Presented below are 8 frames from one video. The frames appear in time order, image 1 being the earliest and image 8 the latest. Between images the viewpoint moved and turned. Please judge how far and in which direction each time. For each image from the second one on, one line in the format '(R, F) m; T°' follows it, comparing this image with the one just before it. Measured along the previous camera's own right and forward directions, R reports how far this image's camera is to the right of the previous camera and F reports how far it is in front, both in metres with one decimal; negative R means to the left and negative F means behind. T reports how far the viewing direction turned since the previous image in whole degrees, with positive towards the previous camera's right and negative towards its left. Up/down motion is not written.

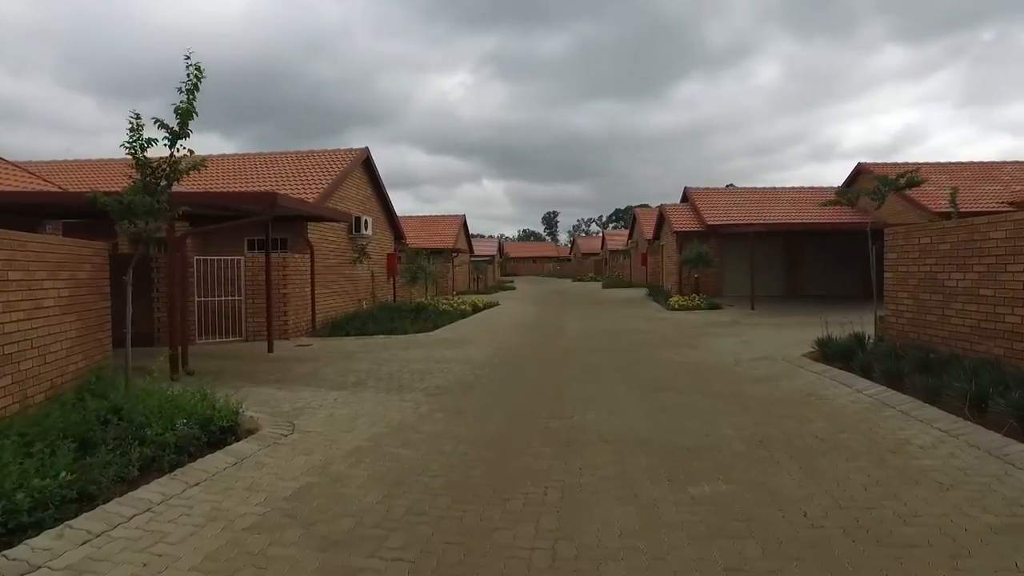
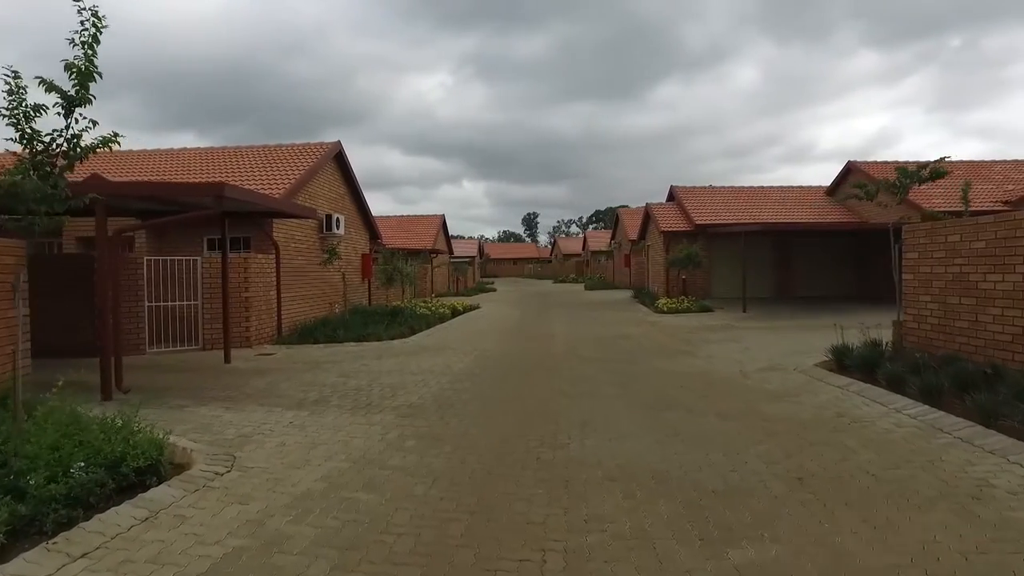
(-0.1, +1.2) m; +2°
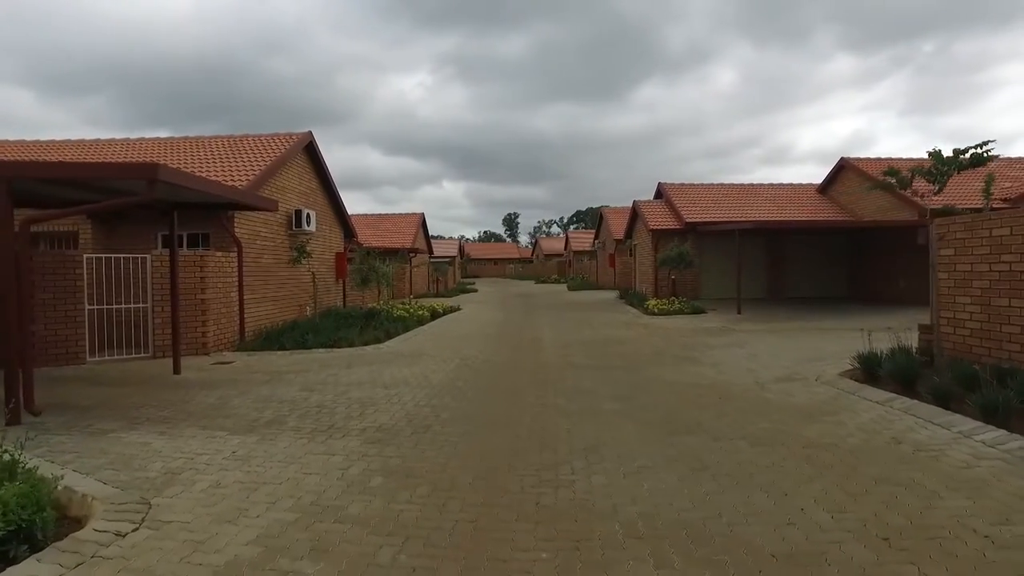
(-0.1, +1.3) m; +2°
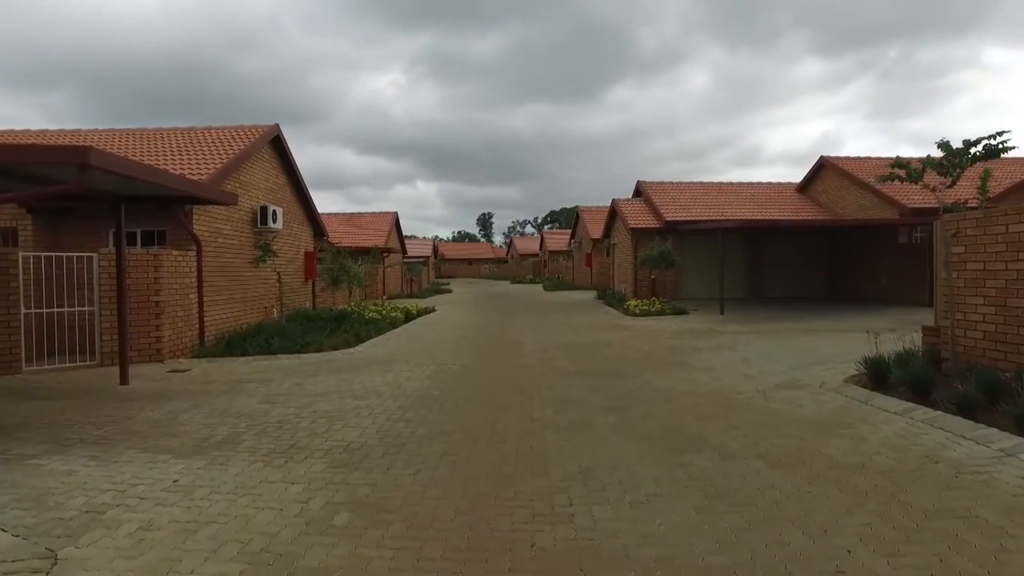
(-0.1, +0.8) m; +2°
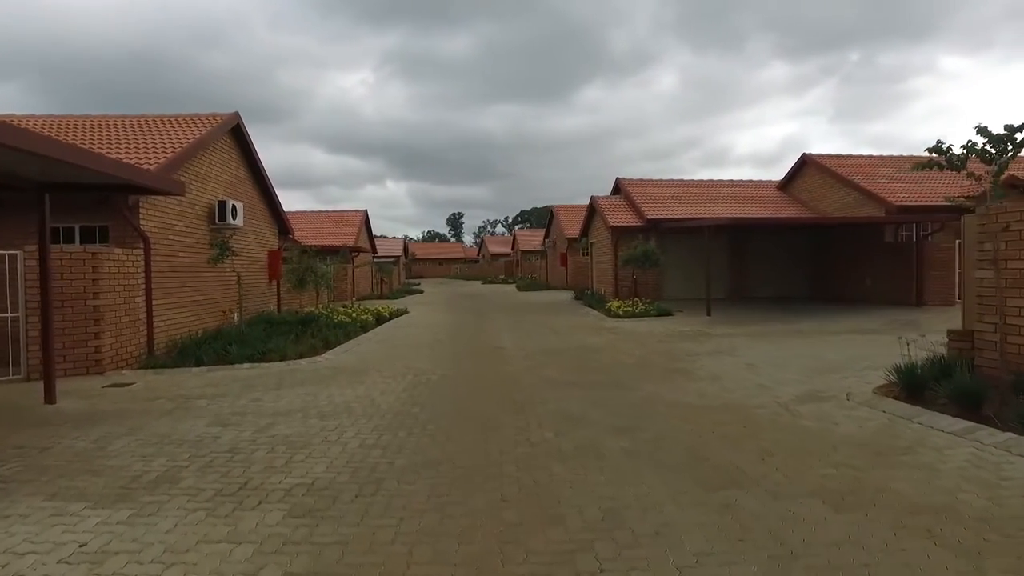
(-0.2, +1.1) m; +3°
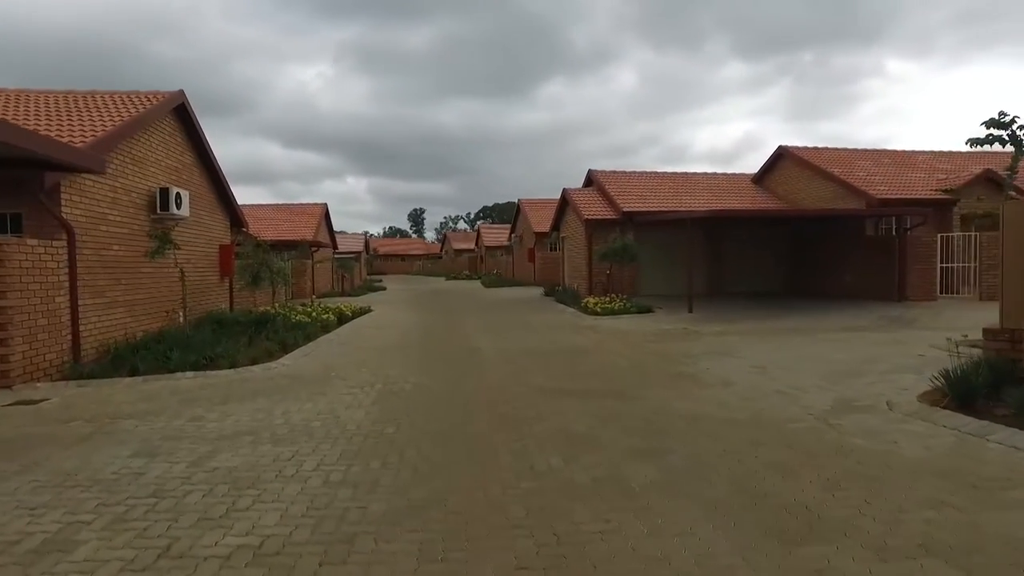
(-0.3, +1.3) m; +3°
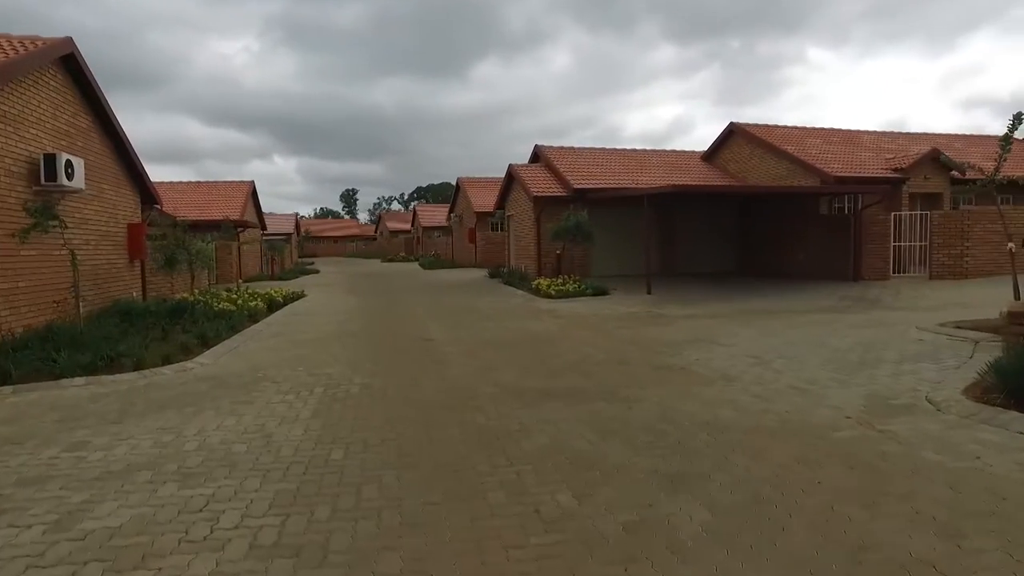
(-0.4, +1.5) m; +5°
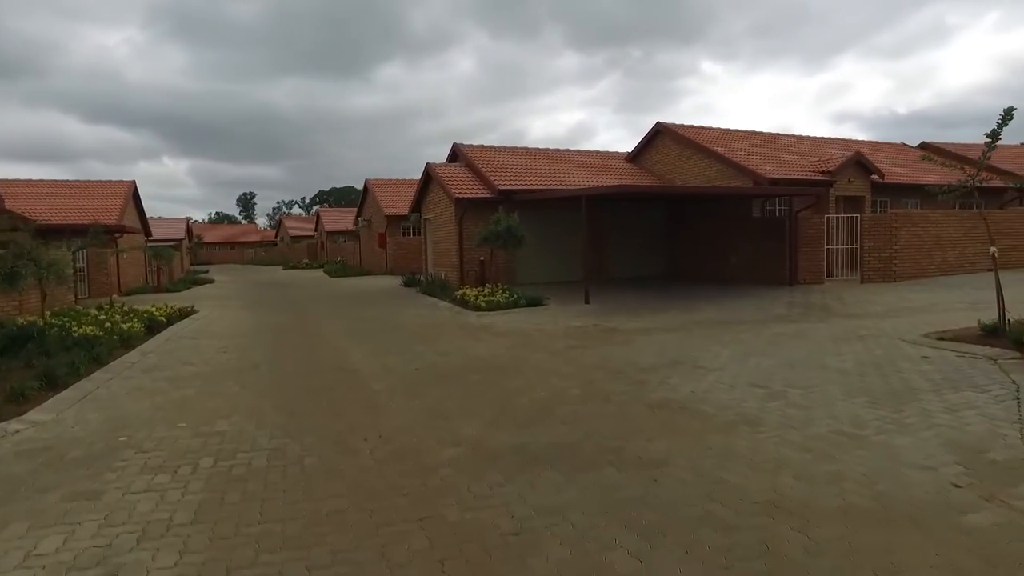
(-0.5, +2.0) m; +8°
